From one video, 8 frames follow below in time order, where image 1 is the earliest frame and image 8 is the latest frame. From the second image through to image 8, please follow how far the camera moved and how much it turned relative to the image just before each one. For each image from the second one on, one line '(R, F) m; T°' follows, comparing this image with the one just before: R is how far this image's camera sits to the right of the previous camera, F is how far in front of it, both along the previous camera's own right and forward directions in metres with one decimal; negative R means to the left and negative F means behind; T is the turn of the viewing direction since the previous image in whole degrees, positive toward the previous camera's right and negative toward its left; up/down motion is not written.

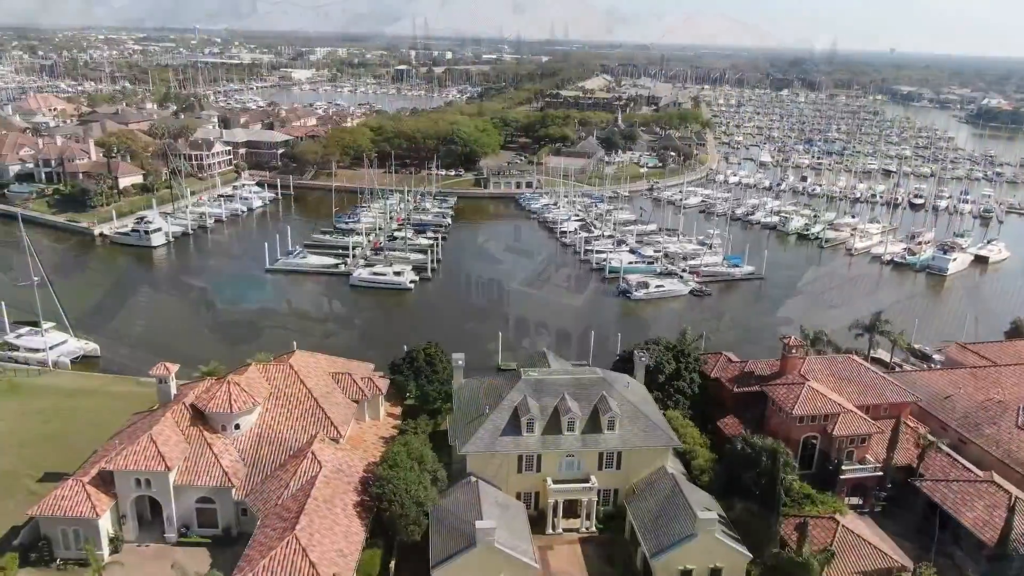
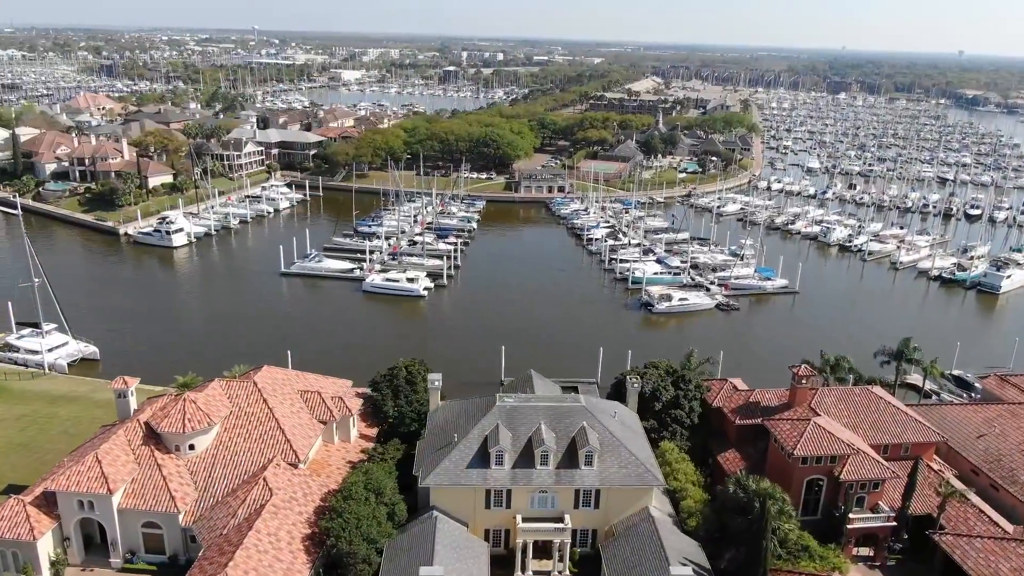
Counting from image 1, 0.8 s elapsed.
(+2.5, +2.3) m; -4°
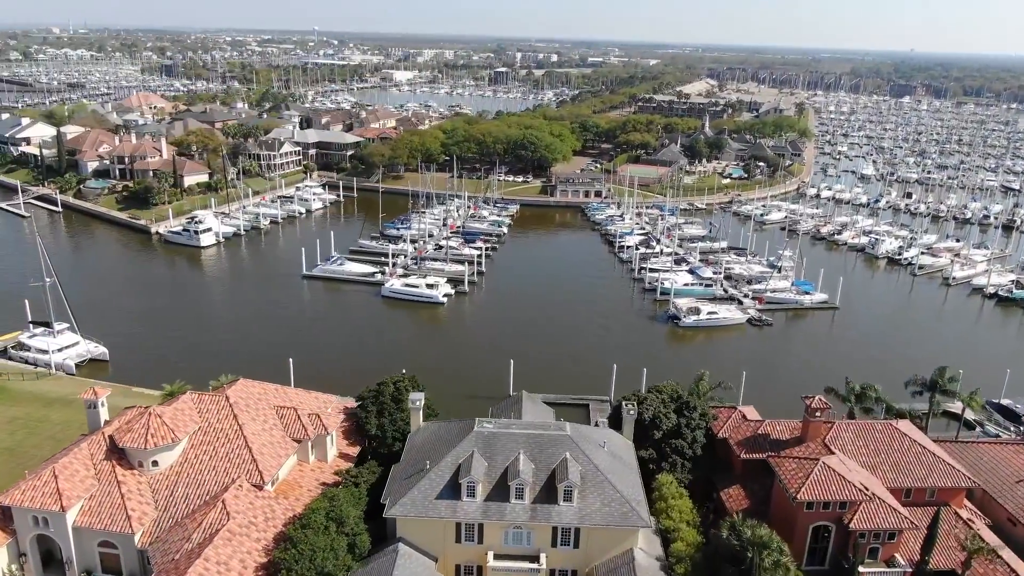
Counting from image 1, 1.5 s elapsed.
(+2.2, +2.0) m; -4°
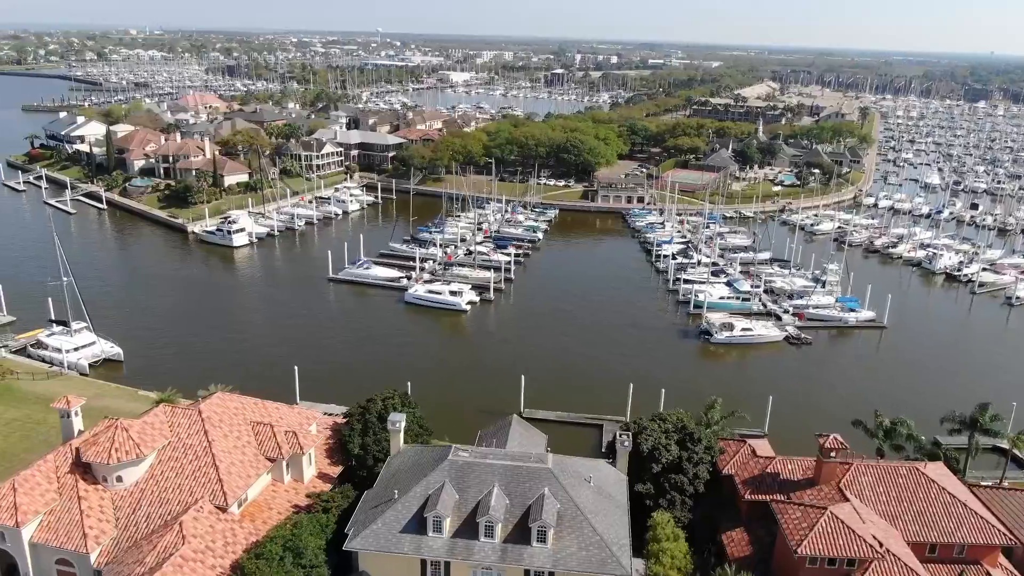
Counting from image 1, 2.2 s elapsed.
(+2.2, +1.9) m; -4°
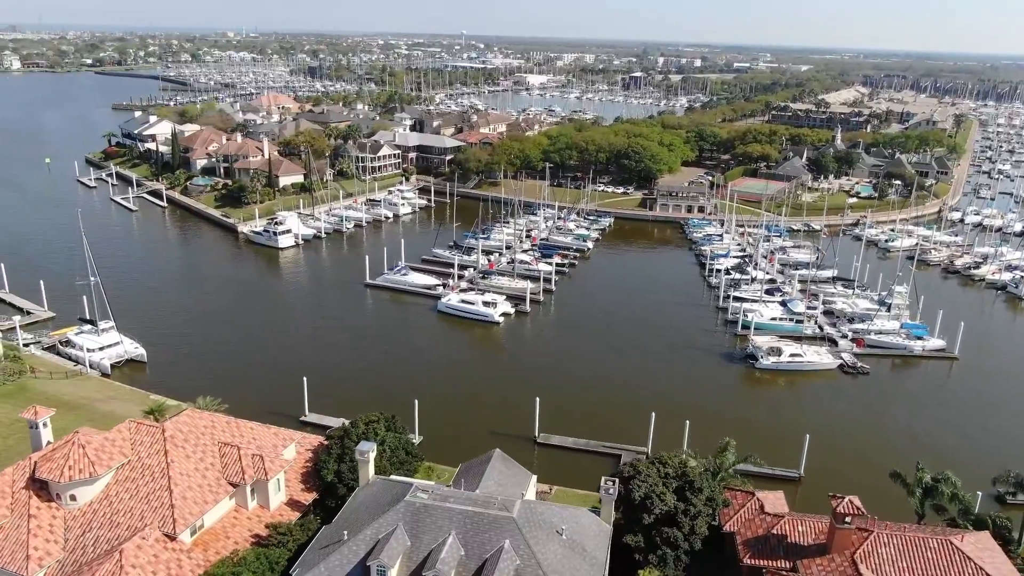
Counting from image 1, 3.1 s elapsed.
(+2.8, +2.4) m; -6°
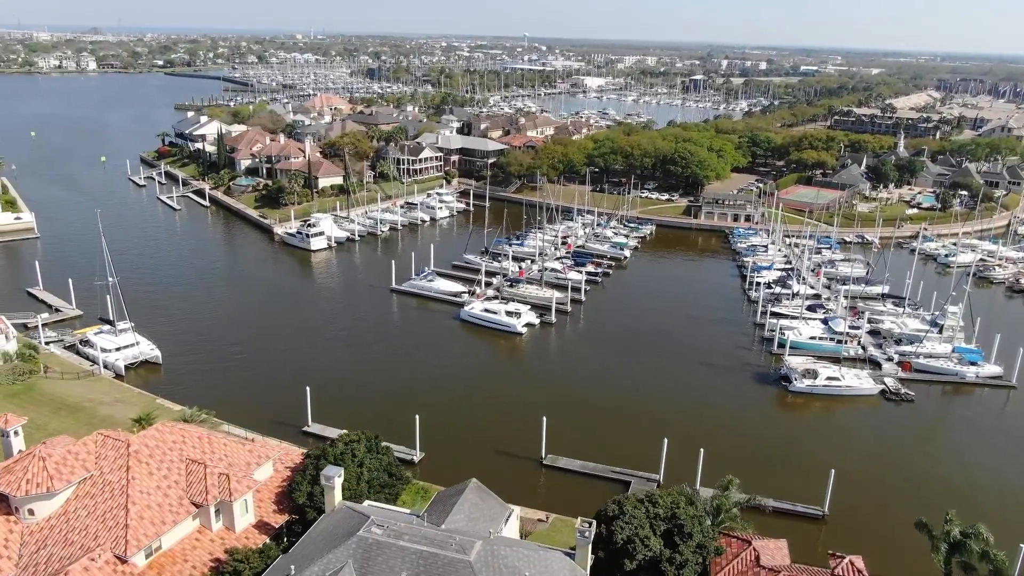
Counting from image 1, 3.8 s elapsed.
(+2.2, +1.8) m; -4°
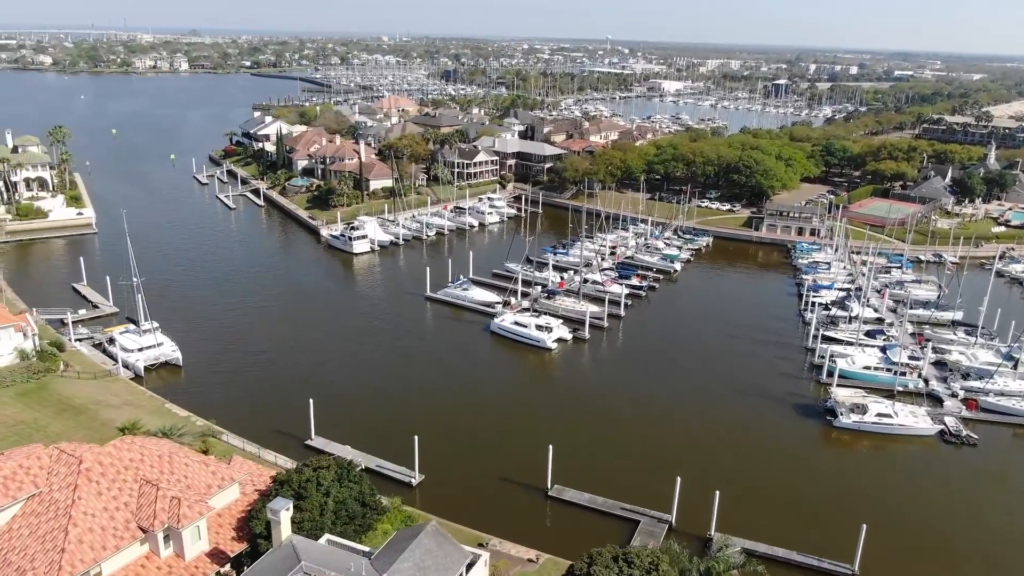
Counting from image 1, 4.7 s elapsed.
(+2.8, +2.3) m; -6°
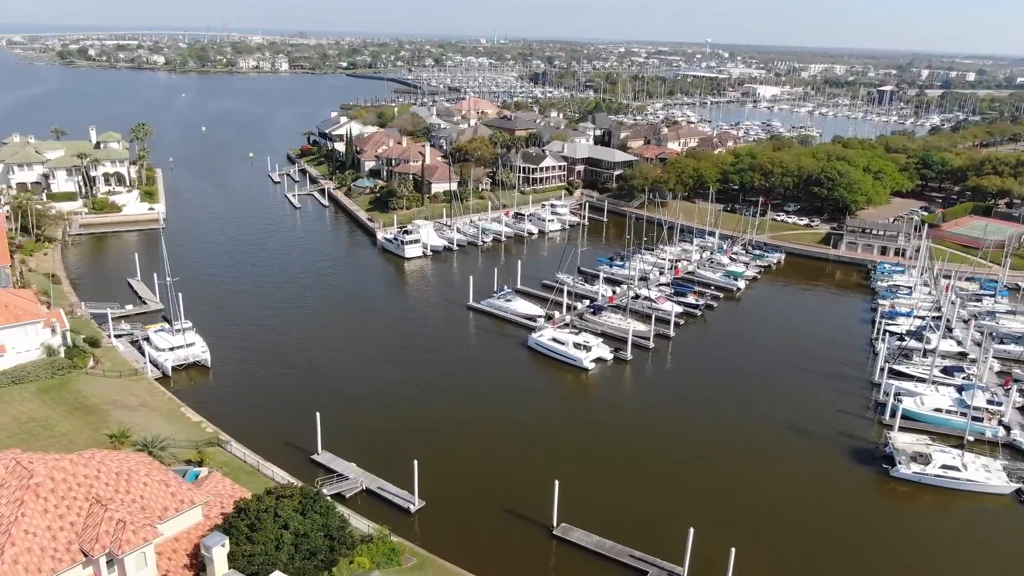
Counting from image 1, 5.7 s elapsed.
(+3.0, +2.5) m; -7°
